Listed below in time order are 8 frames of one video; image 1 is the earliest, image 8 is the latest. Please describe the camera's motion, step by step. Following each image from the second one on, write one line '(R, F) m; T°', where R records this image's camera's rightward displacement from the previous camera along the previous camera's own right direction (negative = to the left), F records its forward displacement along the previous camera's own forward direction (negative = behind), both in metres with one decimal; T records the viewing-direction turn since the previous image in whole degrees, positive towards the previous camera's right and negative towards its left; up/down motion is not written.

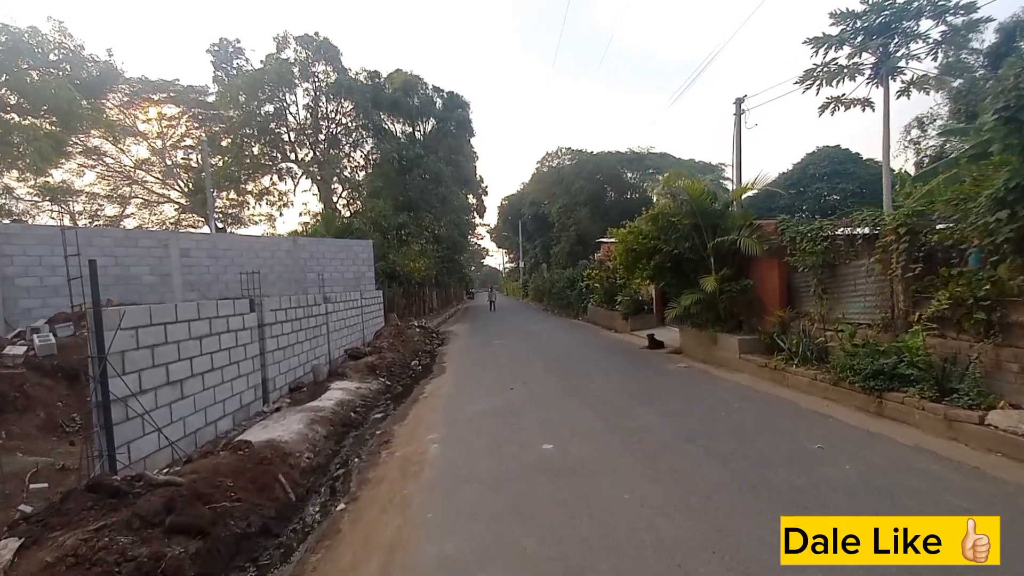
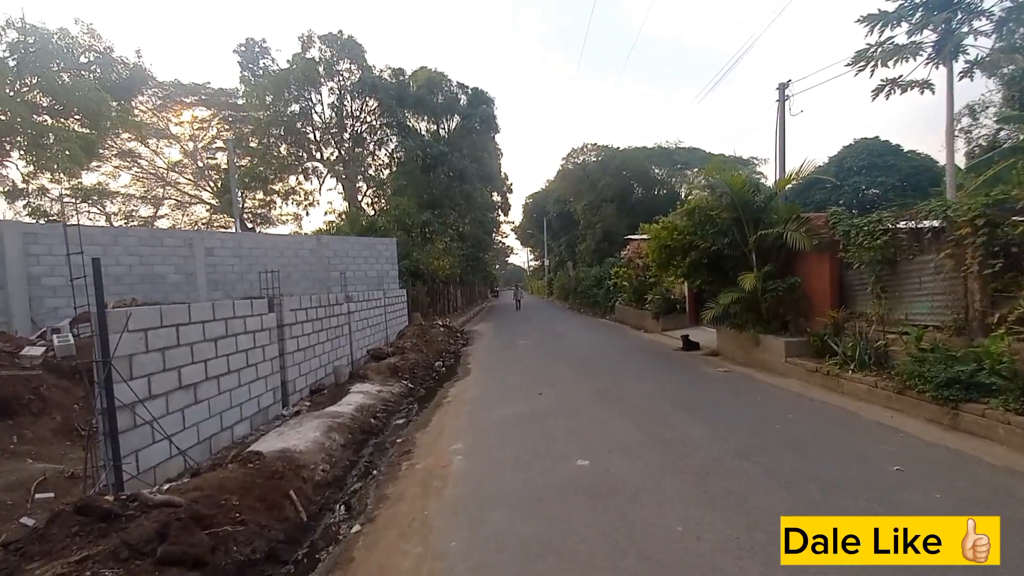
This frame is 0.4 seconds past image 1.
(-0.1, +0.5) m; -3°
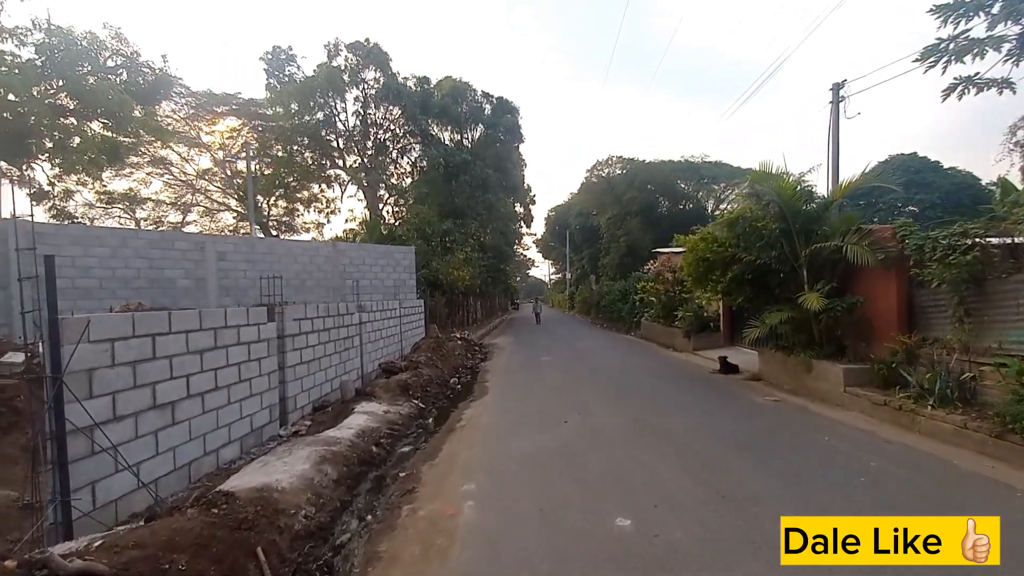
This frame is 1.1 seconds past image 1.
(-0.1, +0.9) m; -2°
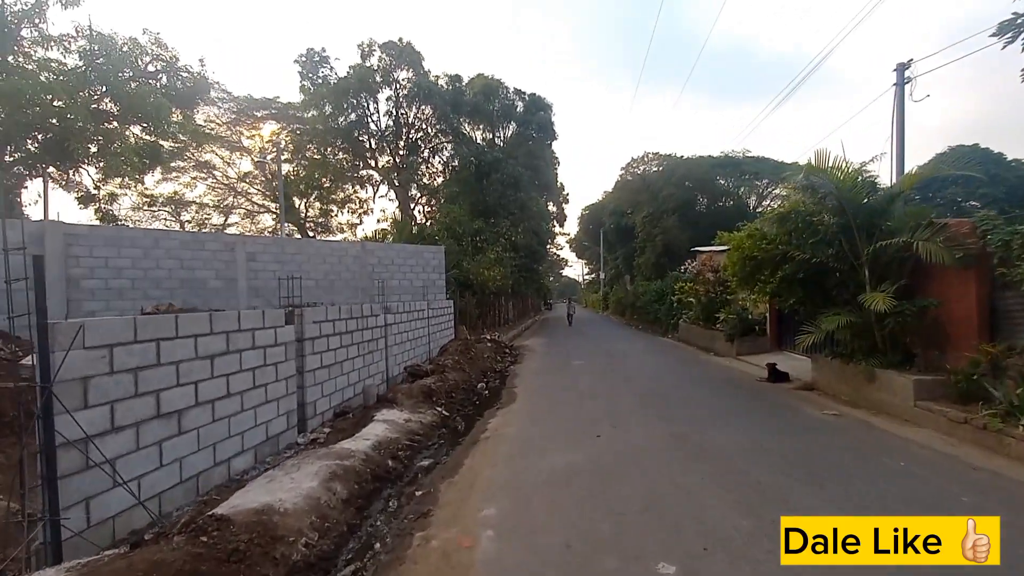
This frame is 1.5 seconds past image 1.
(+0.1, +0.6) m; -4°
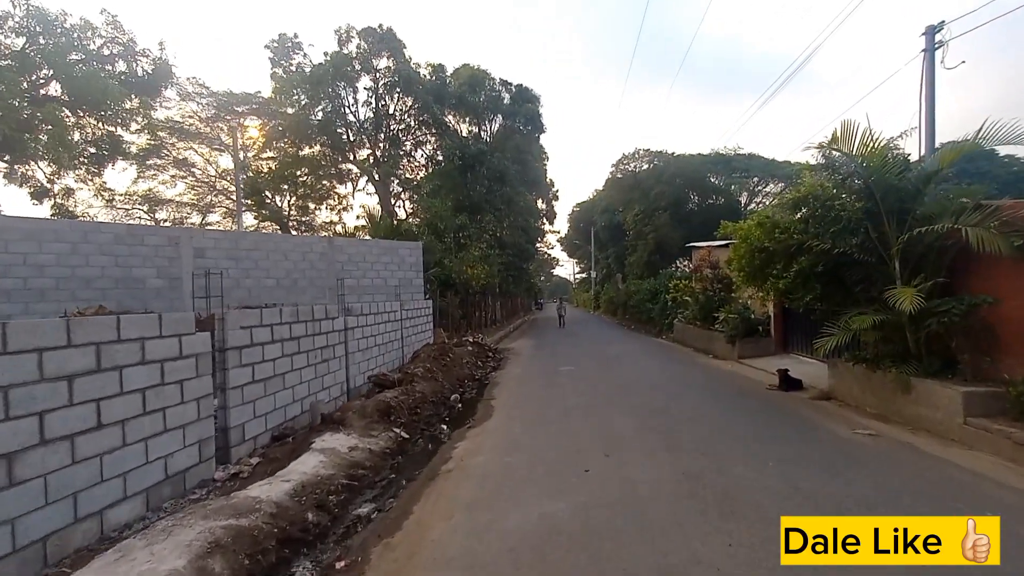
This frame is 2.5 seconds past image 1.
(+0.3, +1.4) m; +1°
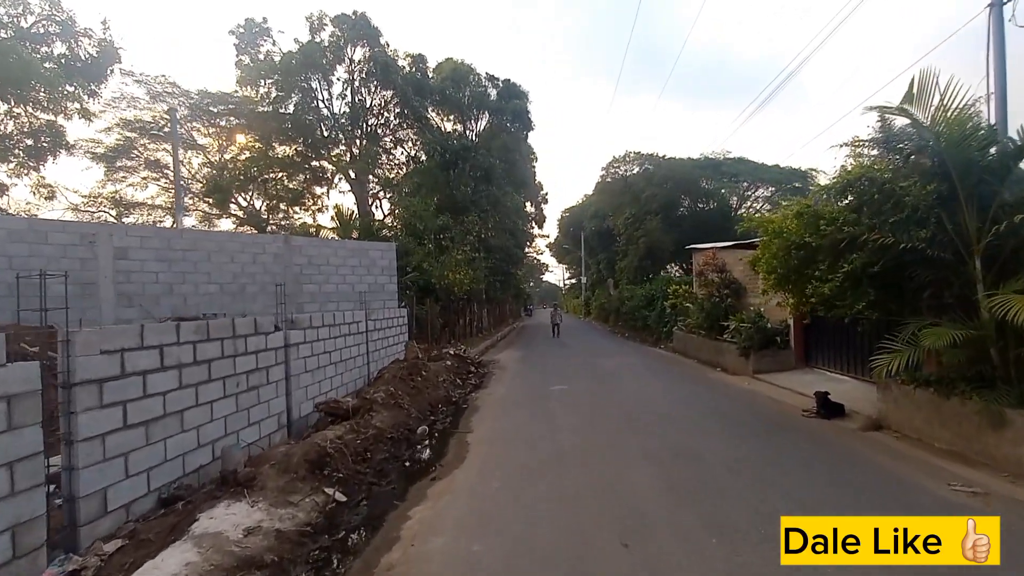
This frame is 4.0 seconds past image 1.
(+0.1, +1.9) m; +1°
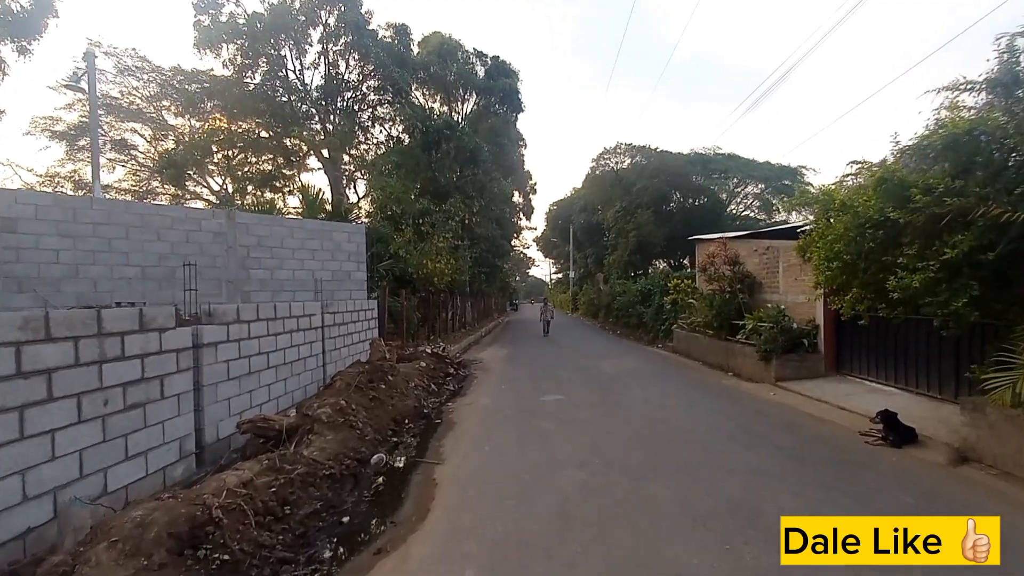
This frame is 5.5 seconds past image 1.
(0.0, +1.9) m; +2°
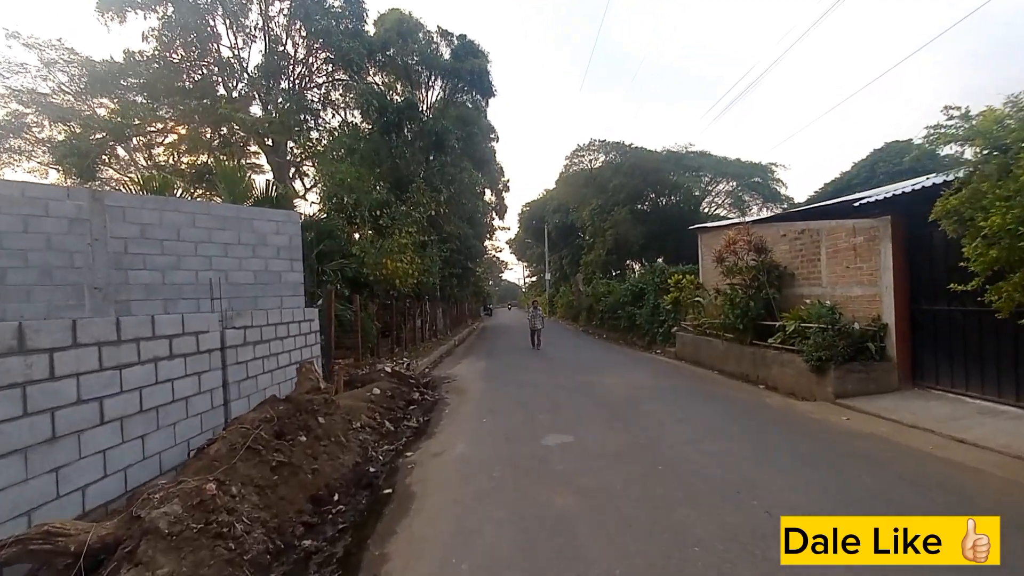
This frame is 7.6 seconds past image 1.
(-0.1, +2.8) m; +3°
